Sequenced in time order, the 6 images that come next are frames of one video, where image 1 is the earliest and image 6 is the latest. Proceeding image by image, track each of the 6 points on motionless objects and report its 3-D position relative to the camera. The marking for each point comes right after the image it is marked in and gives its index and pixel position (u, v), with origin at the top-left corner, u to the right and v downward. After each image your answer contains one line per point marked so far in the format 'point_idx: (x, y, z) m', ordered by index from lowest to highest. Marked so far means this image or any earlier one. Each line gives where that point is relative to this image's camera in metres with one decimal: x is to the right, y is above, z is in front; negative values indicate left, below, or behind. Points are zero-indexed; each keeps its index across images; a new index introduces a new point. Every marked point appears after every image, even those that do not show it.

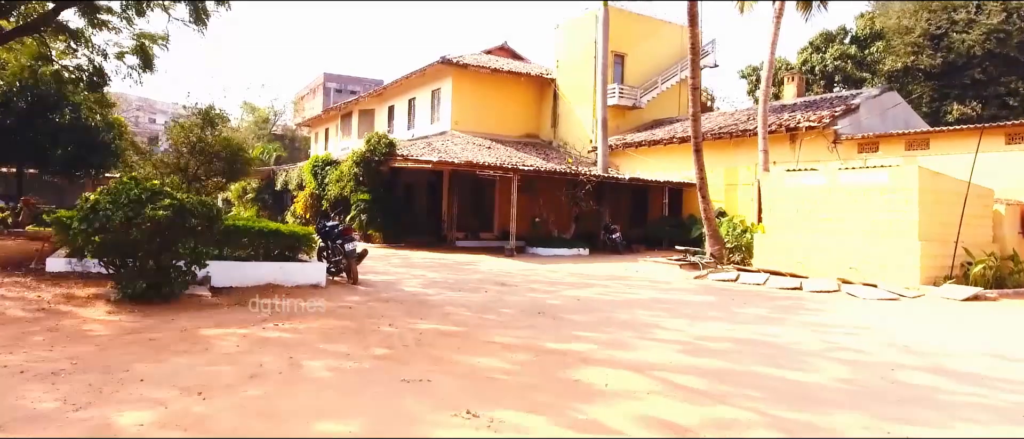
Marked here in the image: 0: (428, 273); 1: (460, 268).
0: (-1.4, -0.9, +10.7) m
1: (-1.0, -0.9, +12.0) m
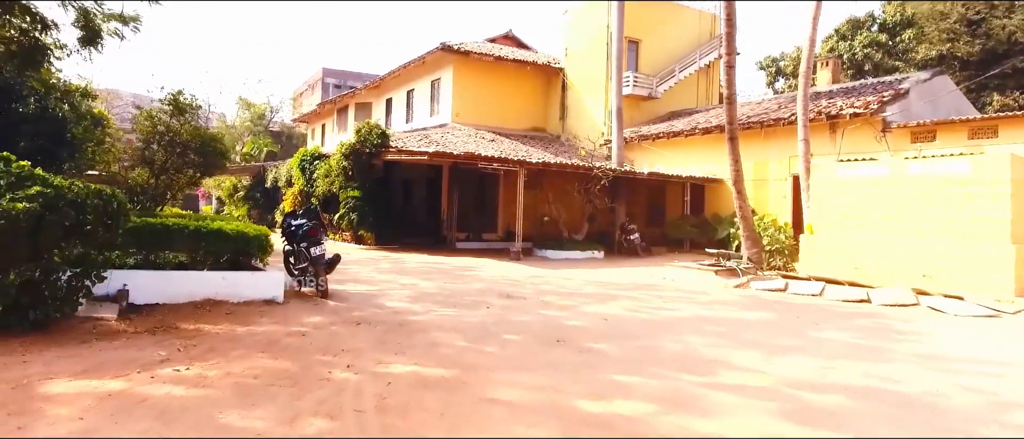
0: (-1.3, -0.9, +8.9) m
1: (-0.9, -0.9, +10.2) m
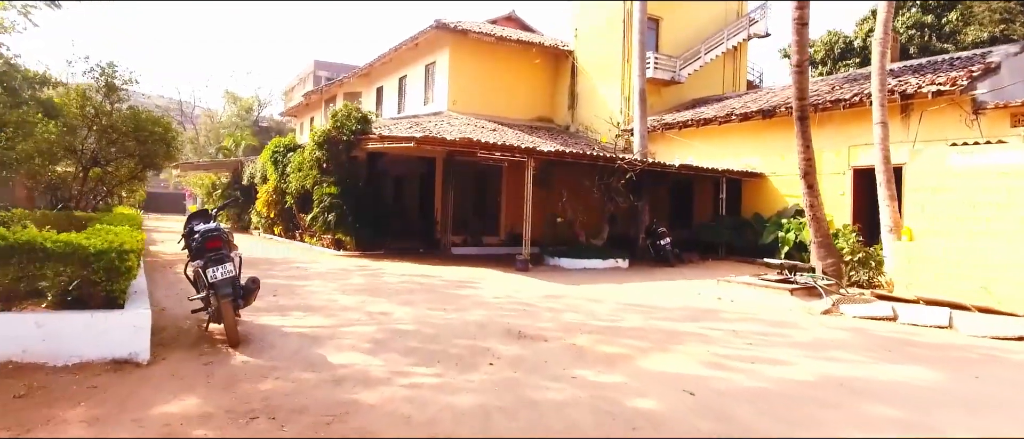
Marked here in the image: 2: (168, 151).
0: (-1.2, -0.9, +6.4) m
1: (-0.8, -0.9, +7.7) m
2: (-6.8, +1.4, +12.3) m
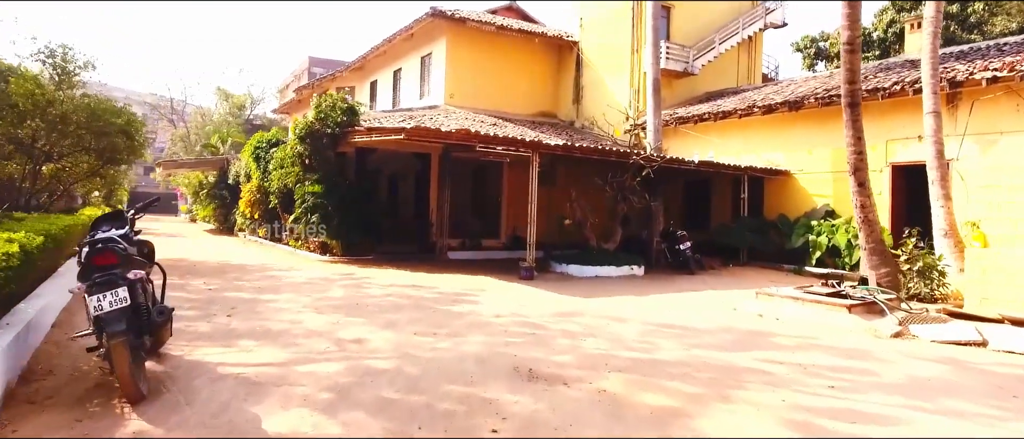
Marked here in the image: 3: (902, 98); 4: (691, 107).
0: (-1.2, -1.0, +5.2) m
1: (-0.7, -1.0, +6.4) m
2: (-6.7, +1.3, +11.1) m
3: (+7.1, +2.2, +11.4) m
4: (+4.5, +2.9, +15.9) m
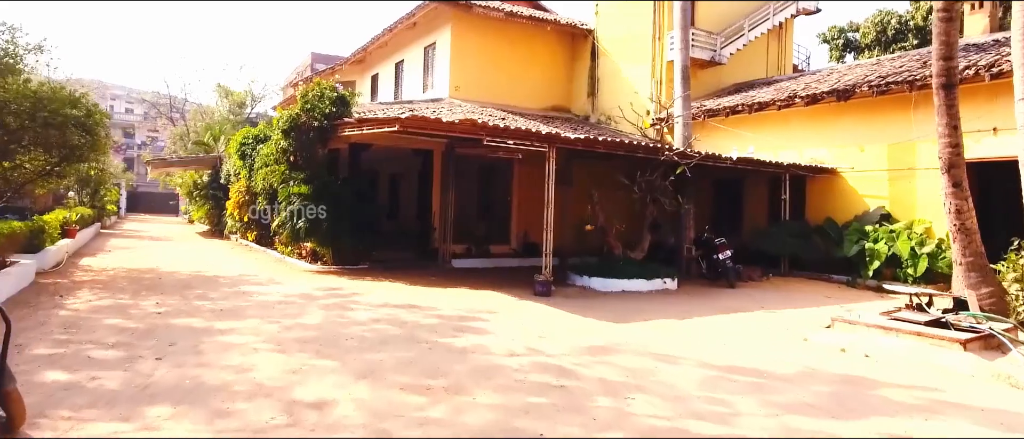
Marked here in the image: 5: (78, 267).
0: (-1.0, -1.0, +3.7) m
1: (-0.6, -1.1, +5.0) m
2: (-6.5, +1.2, +9.7) m
3: (+7.3, +2.1, +9.8) m
4: (+4.8, +2.8, +14.4) m
5: (-6.9, -0.8, +9.9) m
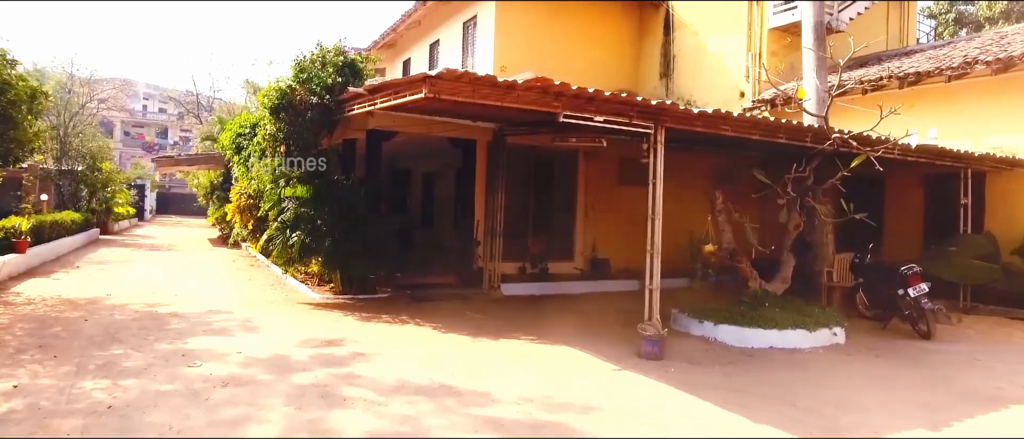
0: (-0.5, -1.2, +0.7) m
1: (0.0, -1.2, +2.0) m
2: (-5.6, +1.1, +7.0) m
3: (+8.1, +1.9, +6.4) m
4: (+5.9, +2.6, +11.1) m
5: (-6.0, -0.9, +7.3) m
